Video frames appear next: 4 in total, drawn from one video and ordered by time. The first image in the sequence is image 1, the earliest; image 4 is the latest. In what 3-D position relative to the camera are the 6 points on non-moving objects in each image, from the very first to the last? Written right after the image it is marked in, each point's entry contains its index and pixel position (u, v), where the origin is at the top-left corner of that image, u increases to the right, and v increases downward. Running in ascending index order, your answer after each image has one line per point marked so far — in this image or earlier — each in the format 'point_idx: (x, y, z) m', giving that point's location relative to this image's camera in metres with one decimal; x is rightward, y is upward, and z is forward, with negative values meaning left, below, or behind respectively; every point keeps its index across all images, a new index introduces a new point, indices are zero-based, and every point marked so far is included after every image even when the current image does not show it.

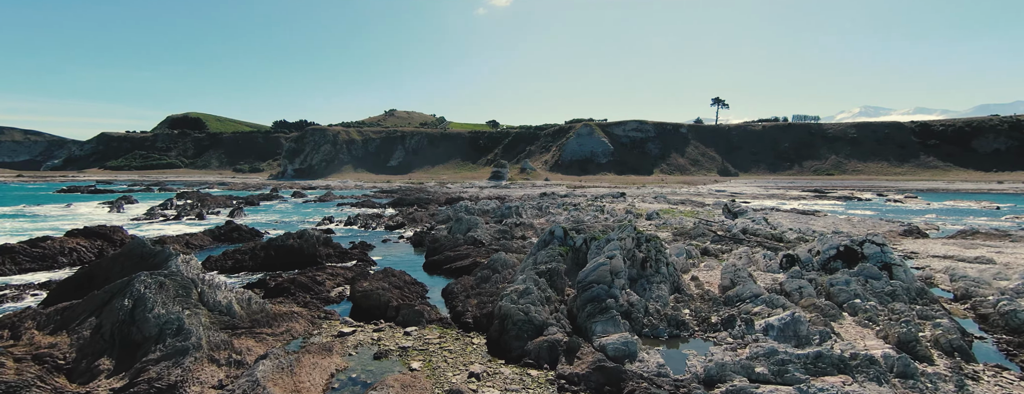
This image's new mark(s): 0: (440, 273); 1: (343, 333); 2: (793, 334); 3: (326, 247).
0: (-2.7, -2.8, +16.6) m
1: (-3.3, -2.7, +8.8) m
2: (+5.1, -2.5, +8.1) m
3: (-7.1, -1.9, +17.0) m
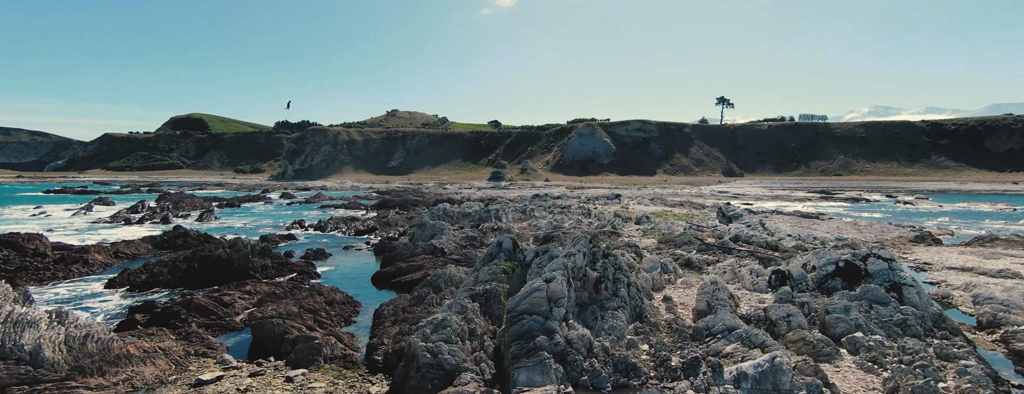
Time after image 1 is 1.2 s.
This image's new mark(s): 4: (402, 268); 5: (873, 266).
0: (-4.1, -3.0, +14.7) m
1: (-4.8, -2.9, +7.0) m
2: (+3.6, -2.6, +6.1) m
3: (-8.5, -2.1, +15.2) m
4: (-3.8, -2.5, +15.4) m
5: (+8.7, -1.7, +10.7) m
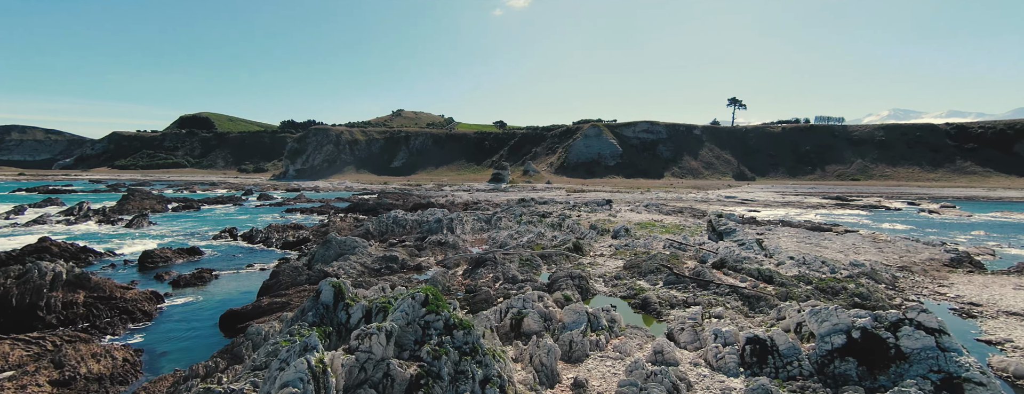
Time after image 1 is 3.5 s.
0: (-6.8, -3.4, +10.9) m
1: (-7.7, -3.2, +3.1) m
2: (+0.6, -3.0, +2.1) m
3: (-11.2, -2.4, +11.4) m
4: (-6.5, -2.8, +11.5) m
5: (+5.9, -2.1, +6.6) m
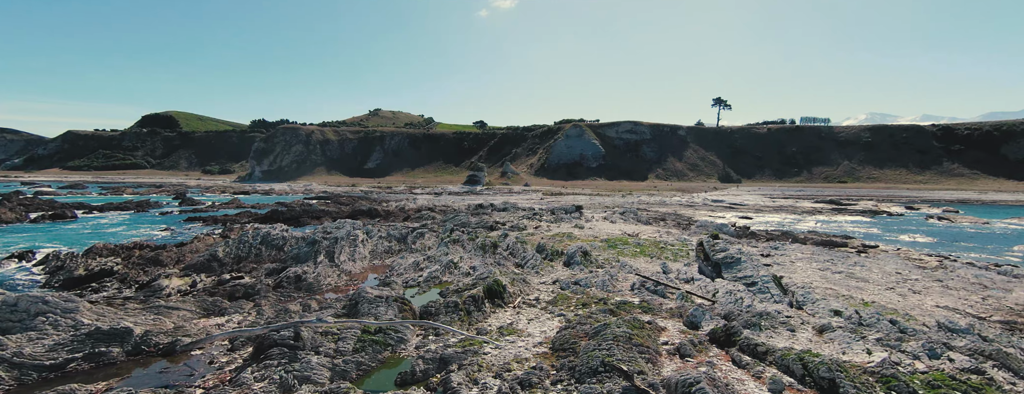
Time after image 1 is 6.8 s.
0: (-9.9, -3.7, +3.3) m
1: (-10.6, -3.5, -4.5) m
2: (-2.2, -3.4, -5.3) m
3: (-14.3, -2.8, +3.7) m
4: (-9.6, -3.2, +3.9) m
5: (+2.9, -2.5, -0.7) m
